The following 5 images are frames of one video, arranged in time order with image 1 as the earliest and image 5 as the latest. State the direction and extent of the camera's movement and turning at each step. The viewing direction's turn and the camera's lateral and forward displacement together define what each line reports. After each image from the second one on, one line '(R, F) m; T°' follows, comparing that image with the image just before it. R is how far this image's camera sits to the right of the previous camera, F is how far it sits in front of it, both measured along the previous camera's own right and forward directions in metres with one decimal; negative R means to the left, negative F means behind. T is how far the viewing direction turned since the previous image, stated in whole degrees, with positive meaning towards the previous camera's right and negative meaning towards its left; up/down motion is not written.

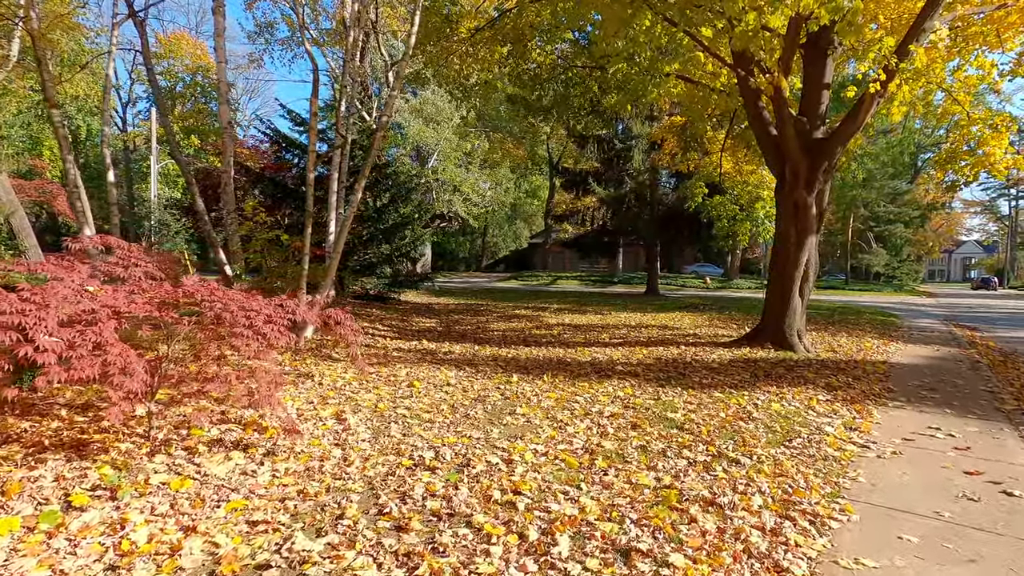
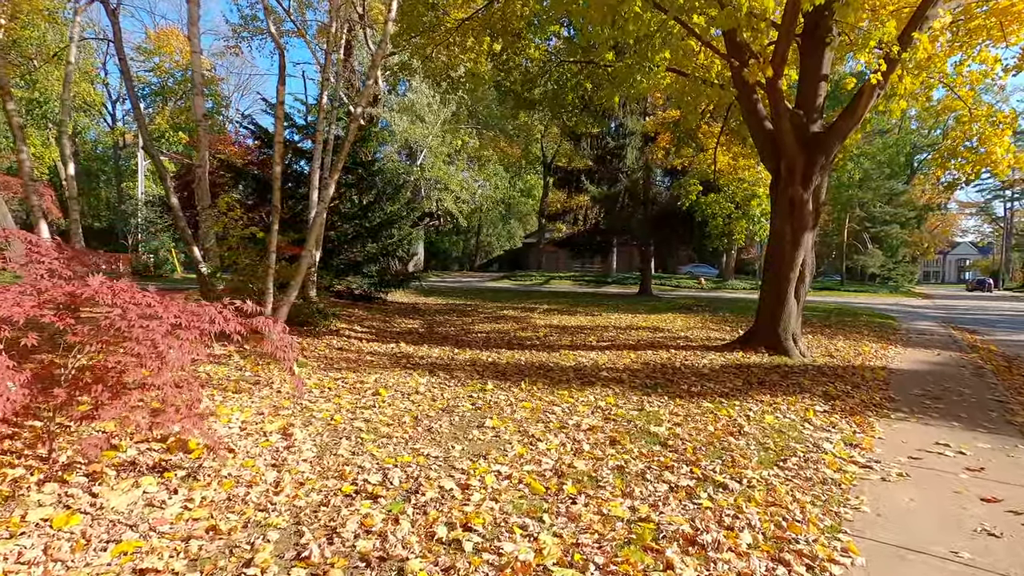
(+0.2, +0.4) m; 0°
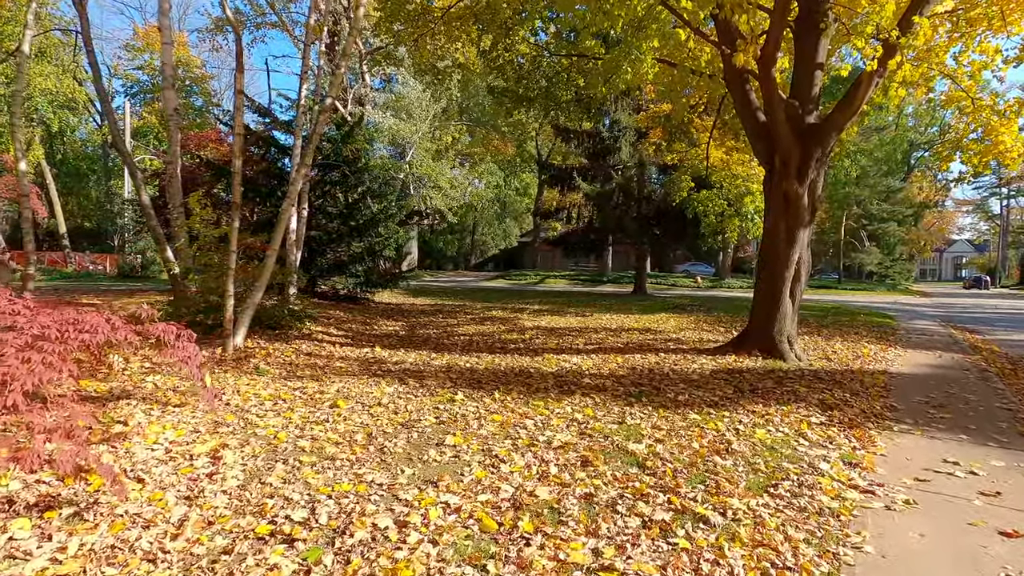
(+0.2, +0.4) m; 0°
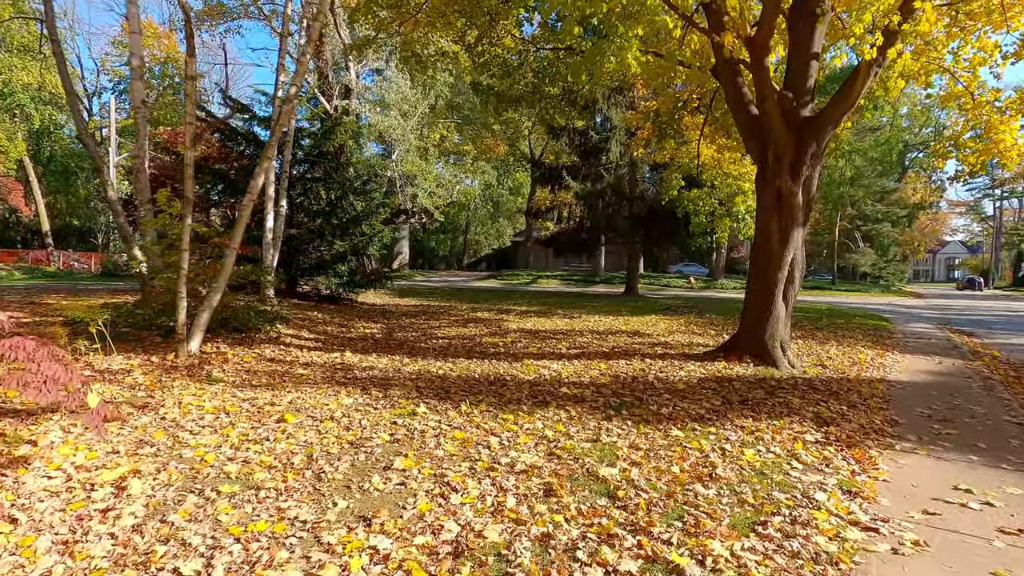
(+0.2, +0.4) m; 0°
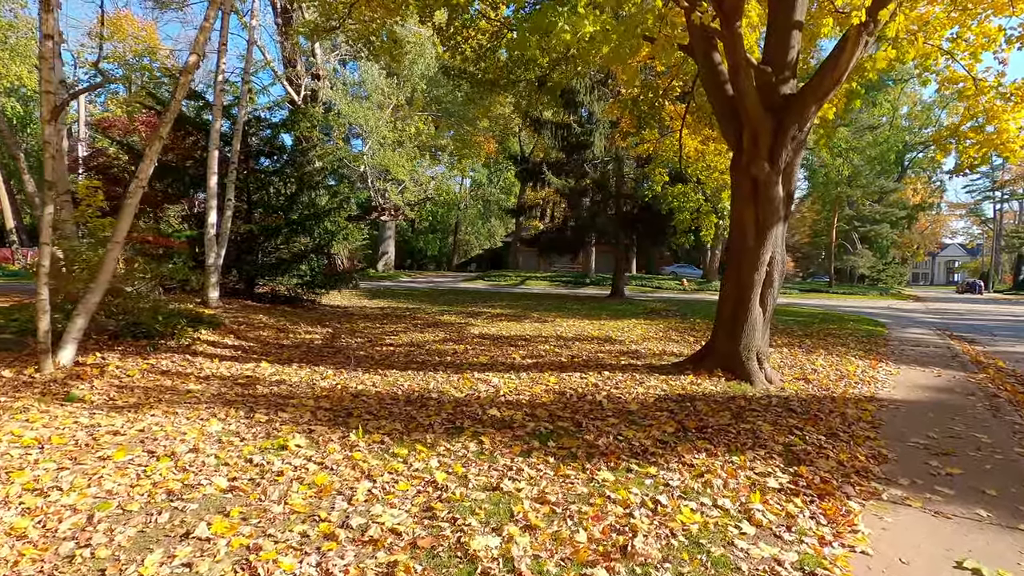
(+0.7, +0.9) m; 0°
